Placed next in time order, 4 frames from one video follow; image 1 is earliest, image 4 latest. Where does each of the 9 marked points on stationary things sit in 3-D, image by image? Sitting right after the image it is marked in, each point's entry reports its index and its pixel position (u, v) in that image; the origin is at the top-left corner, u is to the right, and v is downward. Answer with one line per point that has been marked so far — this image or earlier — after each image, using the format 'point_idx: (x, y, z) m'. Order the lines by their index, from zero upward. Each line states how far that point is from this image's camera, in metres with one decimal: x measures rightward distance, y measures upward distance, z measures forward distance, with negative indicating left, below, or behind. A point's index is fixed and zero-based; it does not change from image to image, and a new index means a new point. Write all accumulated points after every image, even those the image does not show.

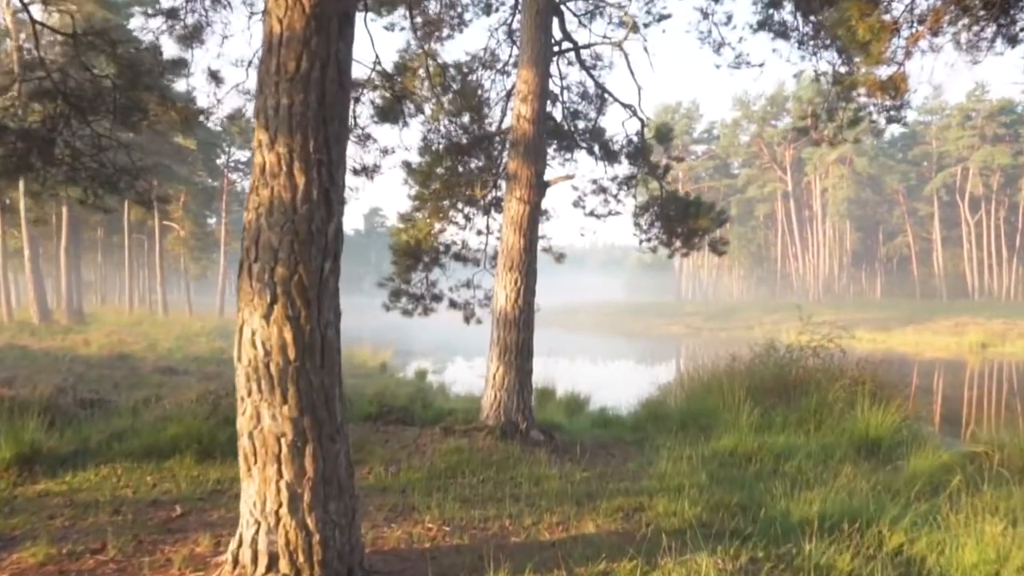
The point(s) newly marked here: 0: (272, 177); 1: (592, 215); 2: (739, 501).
0: (-0.9, +0.4, +3.3) m
1: (+1.0, +1.0, +10.9) m
2: (+1.5, -1.4, +5.4) m
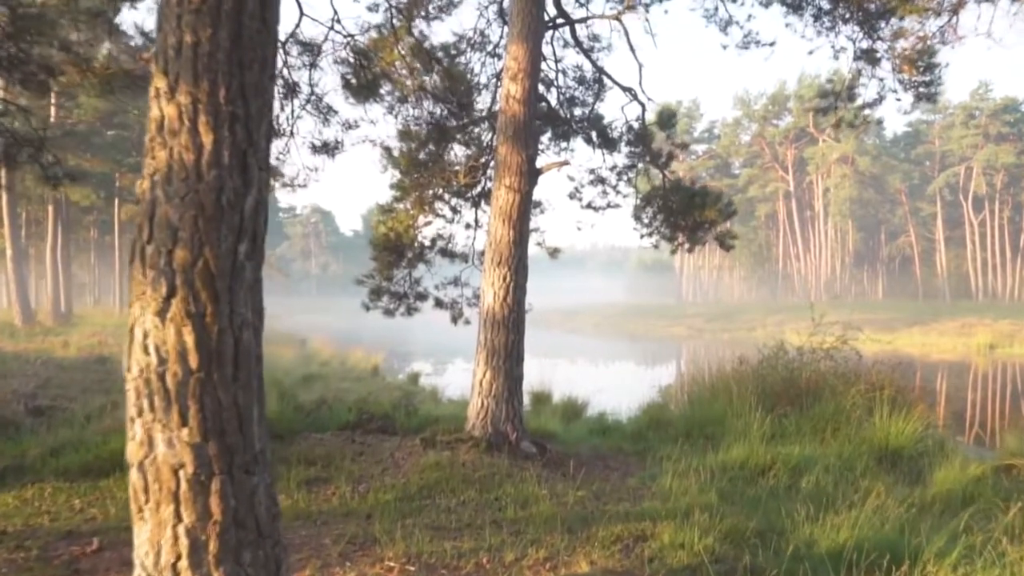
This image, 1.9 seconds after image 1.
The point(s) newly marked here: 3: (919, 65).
0: (-1.0, +0.5, +2.6) m
1: (+0.9, +1.0, +10.2) m
2: (+1.4, -1.3, +4.7) m
3: (+3.1, +1.7, +6.5) m
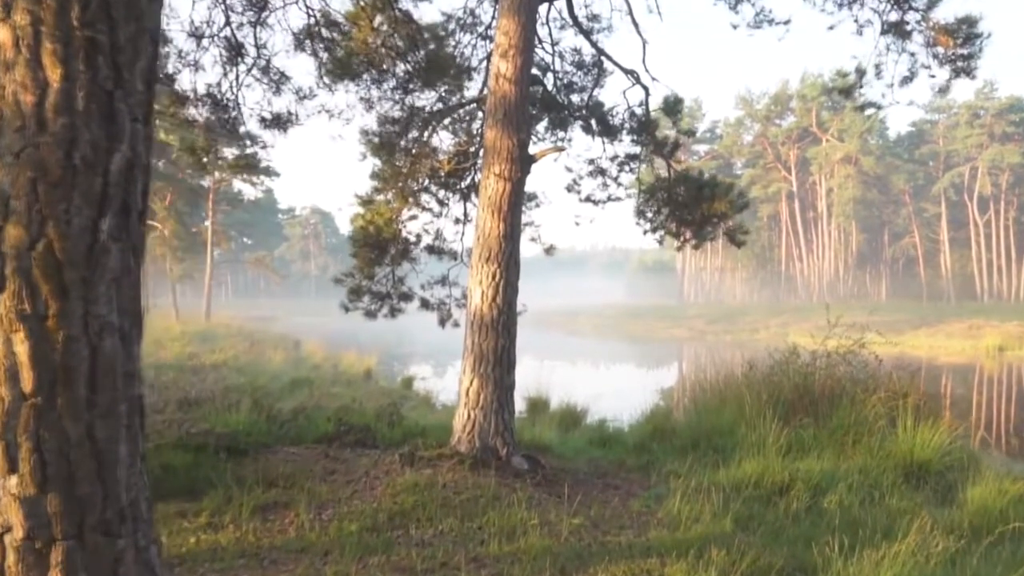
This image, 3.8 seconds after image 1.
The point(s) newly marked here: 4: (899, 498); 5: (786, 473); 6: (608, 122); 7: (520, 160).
0: (-1.1, +0.5, +1.9) m
1: (+0.9, +1.0, +9.5) m
2: (+1.3, -1.3, +4.0) m
3: (+3.1, +1.7, +5.8) m
4: (+3.0, -1.6, +6.5) m
5: (+2.2, -1.5, +6.6) m
6: (+1.0, +1.8, +8.9) m
7: (+0.1, +1.0, +6.6) m
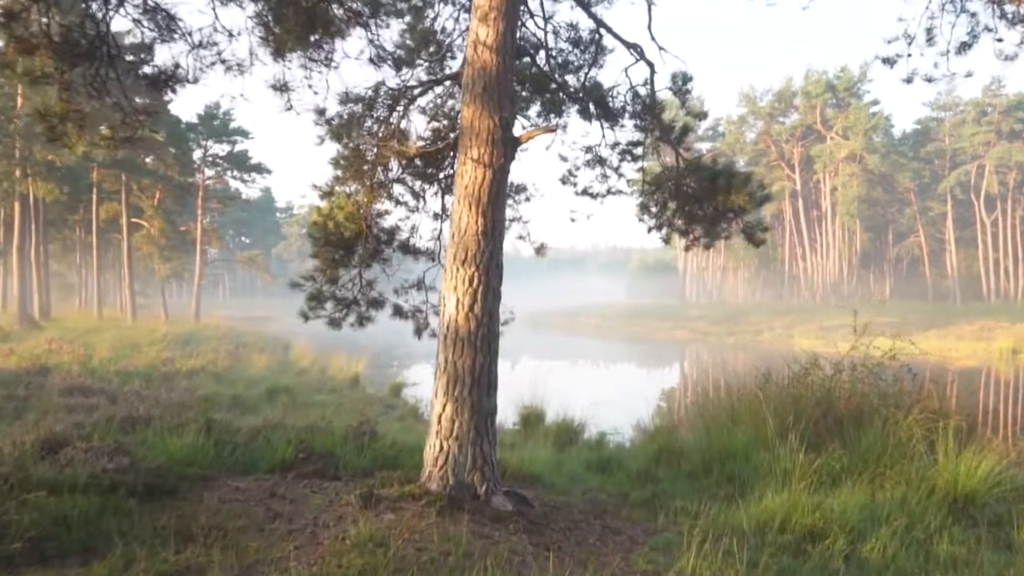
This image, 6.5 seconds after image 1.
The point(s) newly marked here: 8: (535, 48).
0: (-1.3, +0.4, +0.8) m
1: (+0.7, +0.9, +8.5) m
2: (+1.2, -1.4, +3.0) m
3: (+2.9, +1.7, +4.7) m
4: (+2.9, -1.7, +5.4) m
5: (+2.0, -1.5, +5.6) m
6: (+0.9, +1.7, +7.9) m
7: (-0.1, +1.0, +5.6) m
8: (+0.2, +2.3, +7.9) m
